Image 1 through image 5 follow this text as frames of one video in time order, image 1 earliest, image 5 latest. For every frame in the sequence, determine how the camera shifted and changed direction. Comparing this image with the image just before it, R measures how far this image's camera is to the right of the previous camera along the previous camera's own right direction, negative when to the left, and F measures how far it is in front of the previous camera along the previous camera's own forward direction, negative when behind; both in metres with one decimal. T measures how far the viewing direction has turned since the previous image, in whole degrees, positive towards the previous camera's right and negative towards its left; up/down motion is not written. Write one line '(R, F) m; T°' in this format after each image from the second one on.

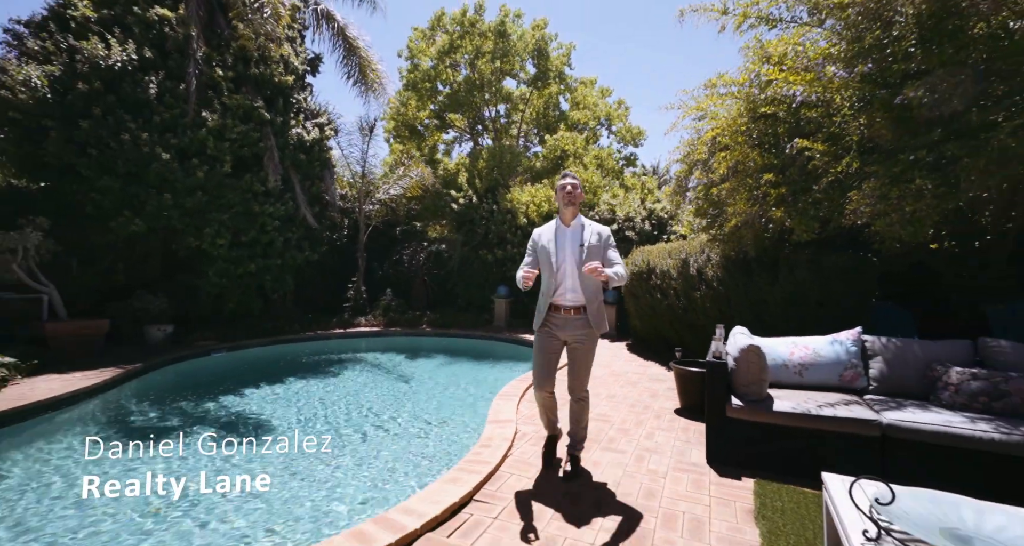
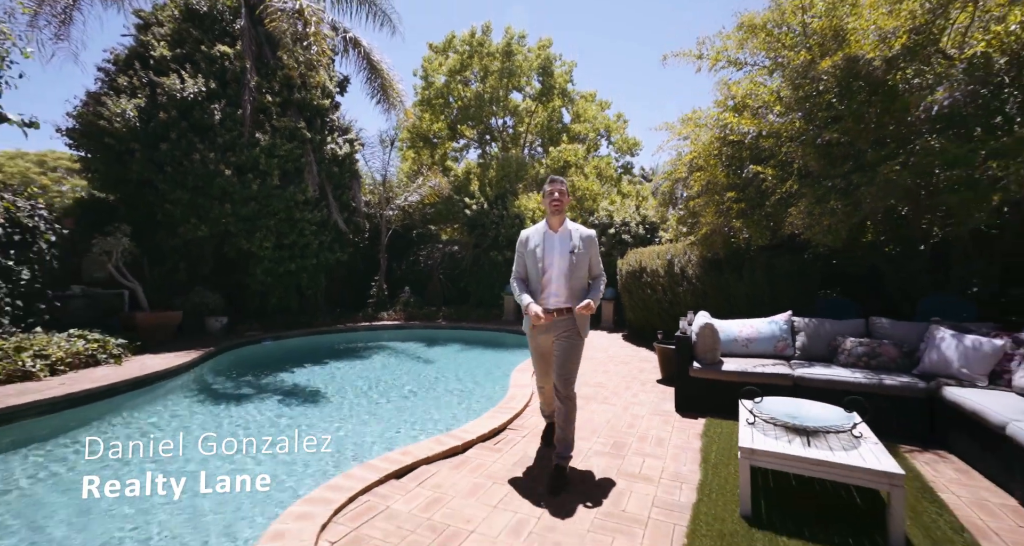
(-0.2, -1.2) m; 0°
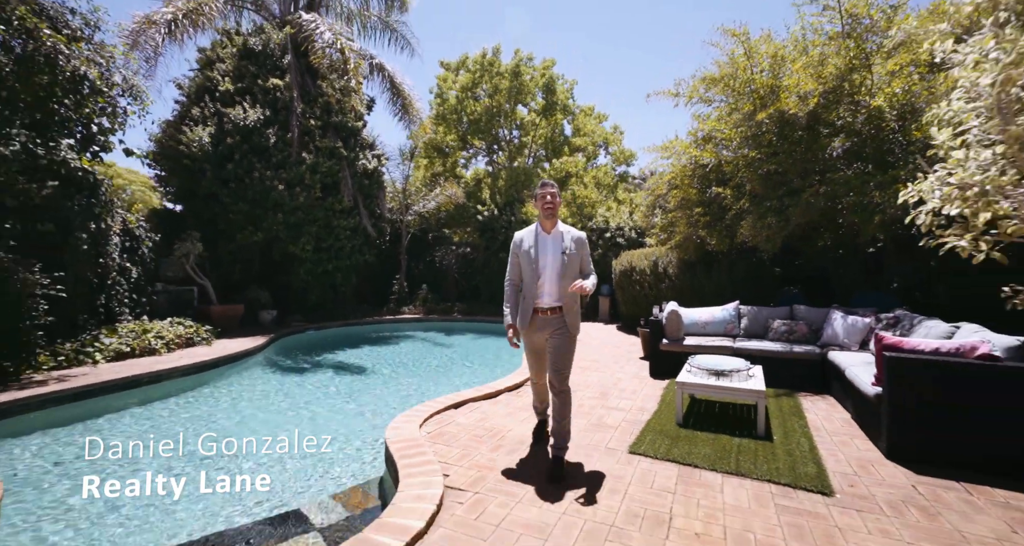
(-0.2, -1.5) m; 0°
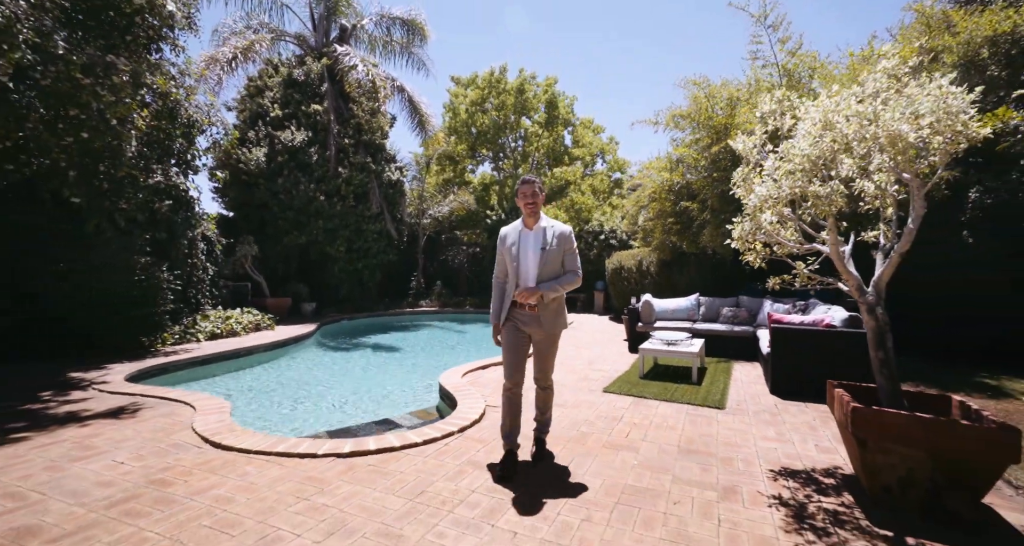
(-0.1, -1.7) m; 0°
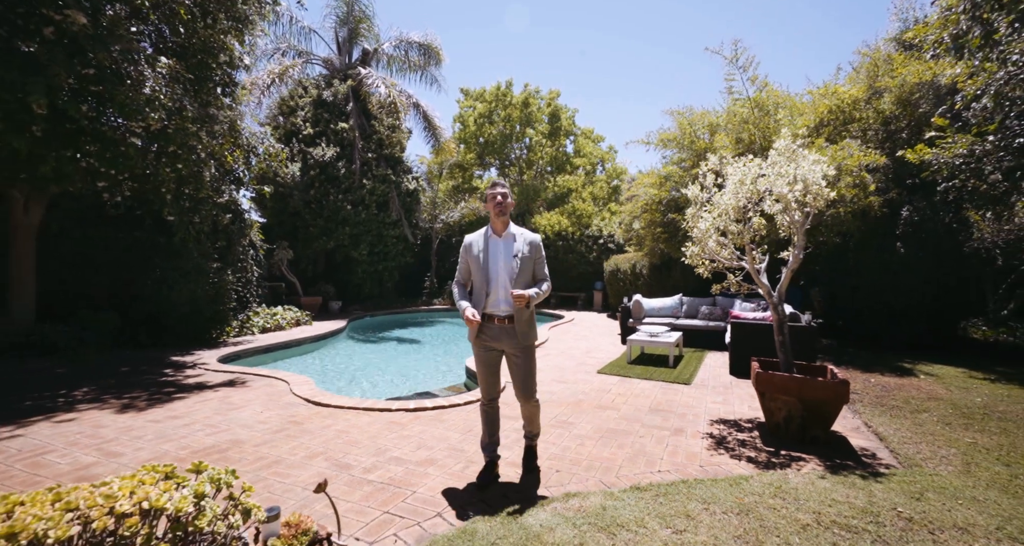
(-0.1, -1.3) m; 0°
